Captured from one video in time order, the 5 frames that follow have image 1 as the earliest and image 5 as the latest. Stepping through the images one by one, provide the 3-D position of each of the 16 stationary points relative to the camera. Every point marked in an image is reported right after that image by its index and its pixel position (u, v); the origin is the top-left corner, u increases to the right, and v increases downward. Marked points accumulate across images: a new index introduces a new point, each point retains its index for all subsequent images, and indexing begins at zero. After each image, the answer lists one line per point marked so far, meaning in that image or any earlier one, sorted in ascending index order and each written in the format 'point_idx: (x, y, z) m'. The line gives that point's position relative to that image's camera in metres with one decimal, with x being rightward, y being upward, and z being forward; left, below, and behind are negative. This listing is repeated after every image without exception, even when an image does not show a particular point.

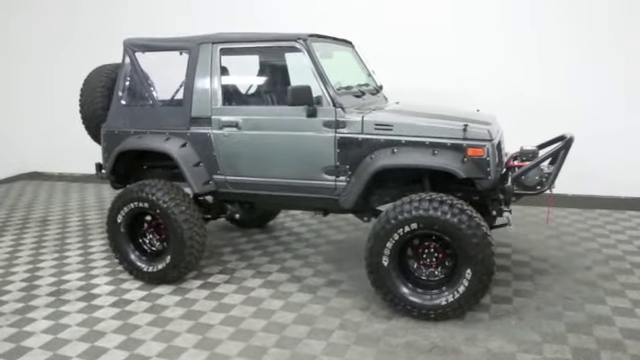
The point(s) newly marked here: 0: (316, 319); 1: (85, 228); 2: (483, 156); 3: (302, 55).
0: (0.0, -0.8, +2.9) m
1: (-2.2, -0.5, +4.7) m
2: (+0.9, +0.1, +2.7) m
3: (-0.1, +0.8, +3.0) m
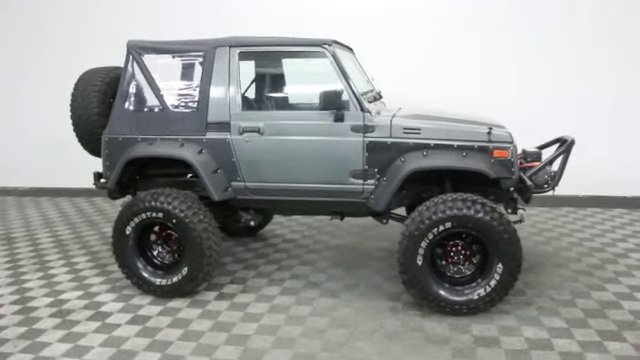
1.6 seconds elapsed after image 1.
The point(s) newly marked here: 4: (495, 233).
0: (+0.2, -0.8, +2.9) m
1: (-2.3, -0.6, +4.4) m
2: (+1.1, +0.1, +2.9) m
3: (+0.1, +0.7, +3.1) m
4: (+1.0, -0.3, +2.8) m
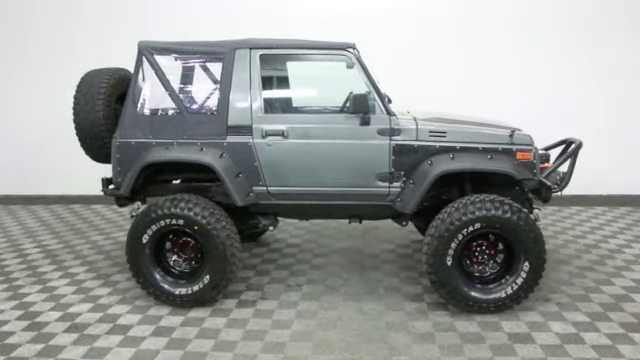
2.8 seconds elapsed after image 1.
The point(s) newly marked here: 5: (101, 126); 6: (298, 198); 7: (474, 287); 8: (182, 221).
0: (+0.4, -0.8, +2.9) m
1: (-2.2, -0.6, +4.2) m
2: (+1.3, +0.1, +3.0) m
3: (+0.2, +0.7, +3.1) m
4: (+1.2, -0.3, +2.9) m
5: (-1.5, +0.4, +3.4) m
6: (-0.1, -0.1, +3.2) m
7: (+0.9, -0.6, +3.0) m
8: (-0.8, -0.3, +3.0) m
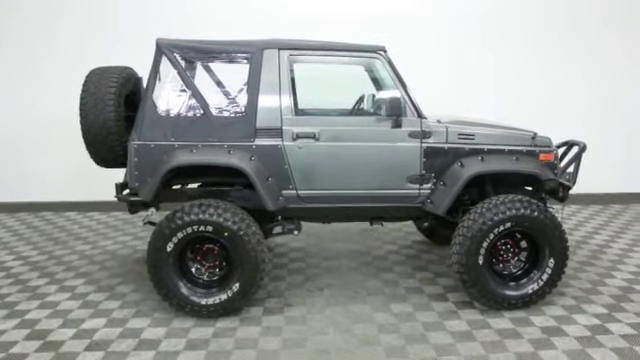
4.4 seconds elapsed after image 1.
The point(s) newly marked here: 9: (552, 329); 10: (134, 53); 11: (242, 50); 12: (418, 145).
0: (+0.6, -0.9, +3.0) m
1: (-2.2, -0.7, +3.8) m
2: (+1.4, +0.1, +3.1) m
3: (+0.4, +0.7, +3.1) m
4: (+1.4, -0.3, +3.0) m
5: (-1.3, +0.3, +3.2) m
6: (0.0, -0.1, +3.1) m
7: (+1.1, -0.6, +3.1) m
8: (-0.6, -0.3, +2.9) m
9: (+1.3, -0.9, +2.9) m
10: (-1.8, +1.3, +5.0) m
11: (-0.5, +0.8, +3.0) m
12: (+0.6, +0.2, +3.0) m
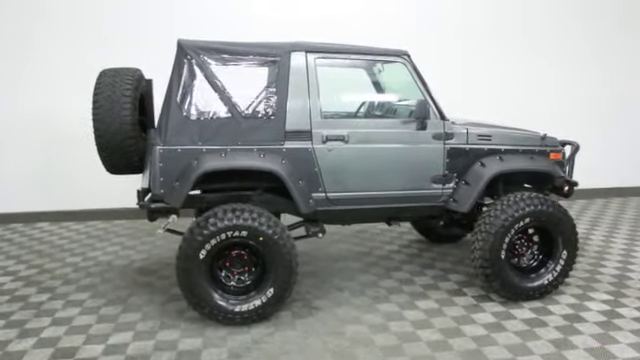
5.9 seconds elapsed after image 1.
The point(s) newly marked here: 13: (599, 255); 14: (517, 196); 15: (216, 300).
0: (+0.8, -0.9, +3.1) m
1: (-2.1, -0.7, +3.6) m
2: (+1.6, +0.1, +3.3) m
3: (+0.5, +0.7, +3.2) m
4: (+1.6, -0.3, +3.2) m
5: (-1.2, +0.3, +3.0) m
6: (+0.2, -0.1, +3.1) m
7: (+1.3, -0.6, +3.2) m
8: (-0.4, -0.3, +2.9) m
9: (+1.5, -0.8, +3.1) m
10: (-1.9, +1.2, +4.7) m
11: (-0.3, +0.8, +3.0) m
12: (+0.8, +0.2, +3.2) m
13: (+2.3, -0.6, +4.2) m
14: (+1.3, -0.1, +3.2) m
15: (-0.6, -0.7, +2.9) m
